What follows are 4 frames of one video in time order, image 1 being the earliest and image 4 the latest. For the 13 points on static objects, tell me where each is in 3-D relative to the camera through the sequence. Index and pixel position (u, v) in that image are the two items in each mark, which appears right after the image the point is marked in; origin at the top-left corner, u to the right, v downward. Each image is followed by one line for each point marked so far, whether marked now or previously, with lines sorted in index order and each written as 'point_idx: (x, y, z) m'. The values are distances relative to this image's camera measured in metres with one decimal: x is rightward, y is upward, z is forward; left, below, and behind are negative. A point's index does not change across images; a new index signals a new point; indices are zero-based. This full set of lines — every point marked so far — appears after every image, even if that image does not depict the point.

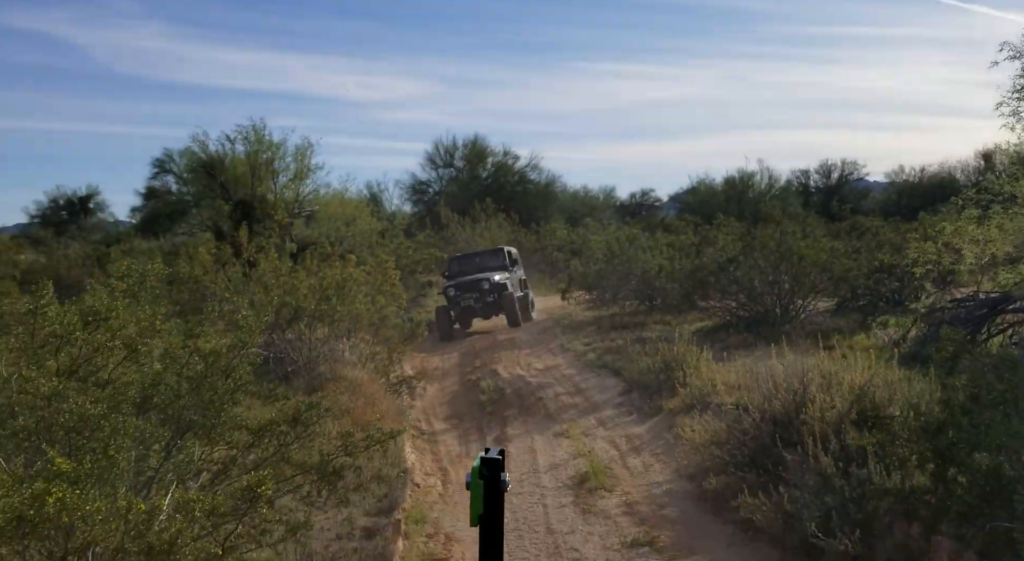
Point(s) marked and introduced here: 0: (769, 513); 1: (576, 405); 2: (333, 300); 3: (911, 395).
0: (+1.8, -1.6, +6.9) m
1: (+0.7, -1.4, +11.5) m
2: (-1.9, -0.2, +10.3) m
3: (+2.8, -0.7, +7.1) m
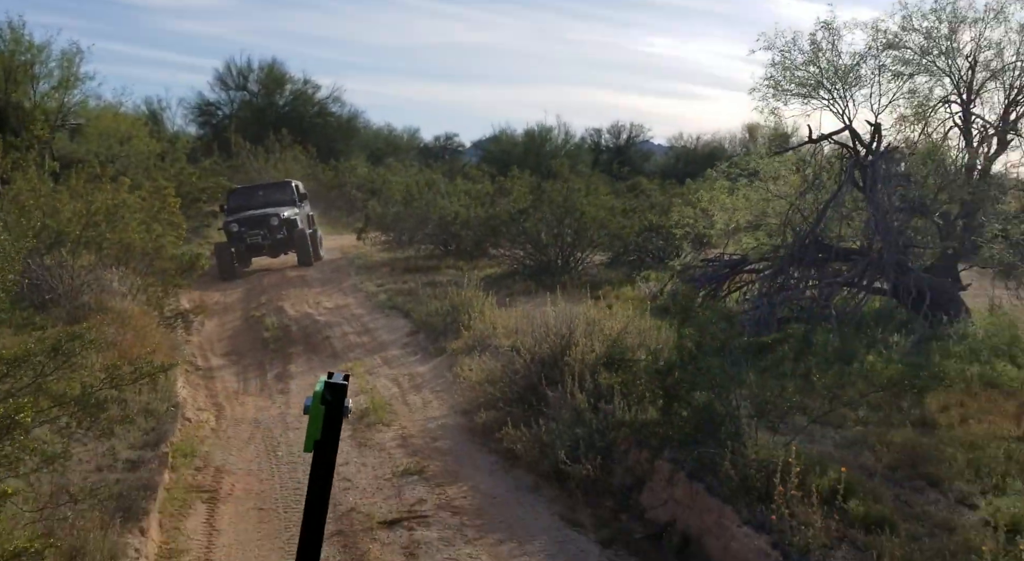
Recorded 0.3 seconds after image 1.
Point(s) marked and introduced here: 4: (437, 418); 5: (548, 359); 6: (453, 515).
0: (+0.1, -1.2, +7.5) m
1: (-1.8, -0.8, +11.8) m
2: (-4.0, +0.5, +10.1) m
3: (+1.2, -0.4, +7.9) m
4: (-0.7, -1.2, +9.0) m
5: (+0.3, -0.7, +8.6) m
6: (-0.4, -1.5, +6.6) m
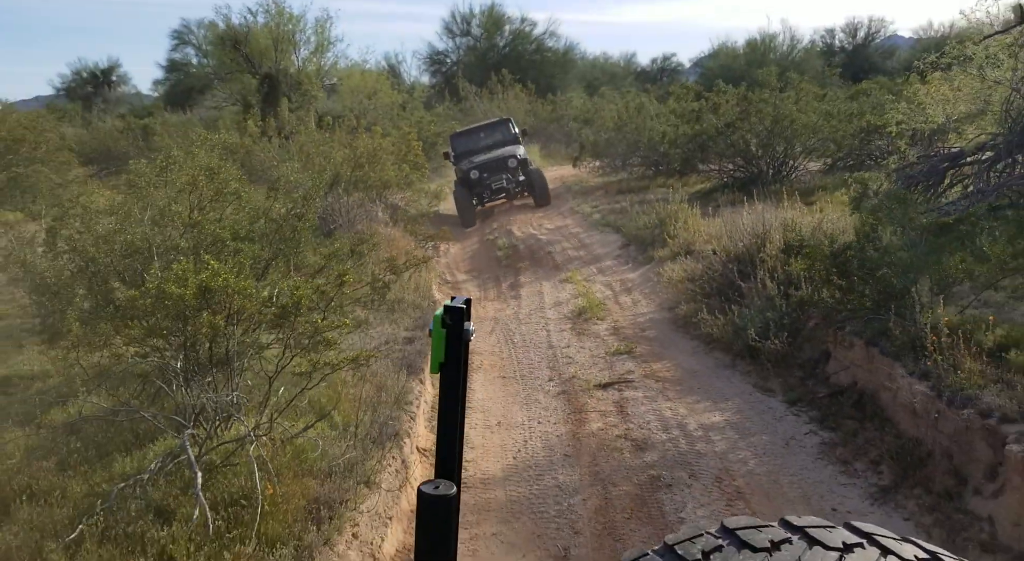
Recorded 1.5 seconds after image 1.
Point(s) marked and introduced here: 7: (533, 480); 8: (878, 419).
0: (+1.8, -0.4, +8.7) m
1: (+0.9, +0.3, +13.3) m
2: (-1.8, +1.3, +12.0) m
3: (+2.9, +0.5, +8.8) m
4: (+1.4, -0.3, +10.4) m
5: (+2.2, +0.2, +9.7) m
6: (+1.1, -0.8, +8.0) m
7: (+0.1, -1.2, +5.9) m
8: (+2.3, -0.9, +6.3) m
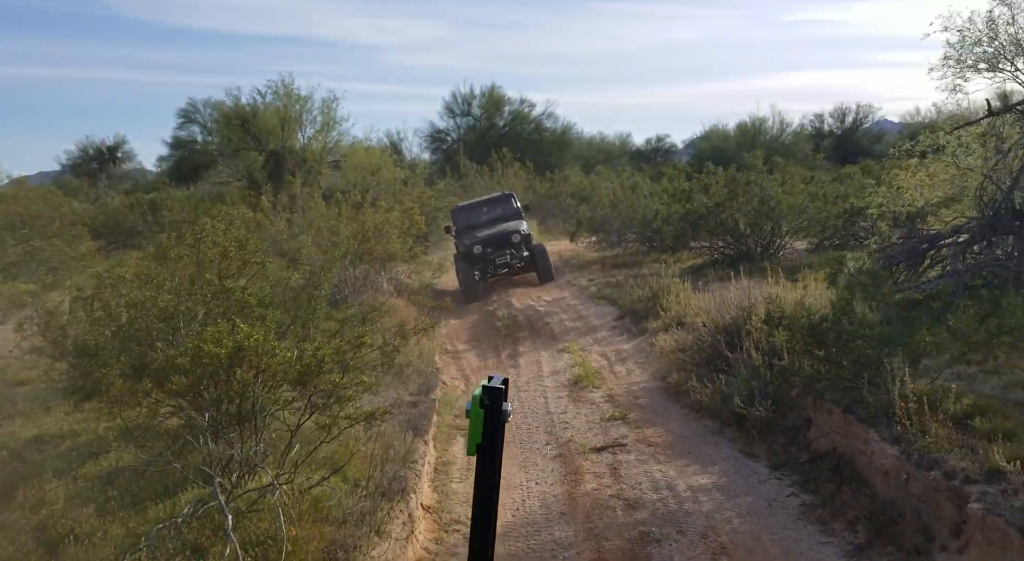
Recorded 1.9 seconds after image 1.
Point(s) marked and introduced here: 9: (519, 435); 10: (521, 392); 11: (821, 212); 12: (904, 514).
0: (+1.8, -1.0, +9.2) m
1: (+0.9, -0.7, +13.8) m
2: (-1.8, +0.5, +12.6) m
3: (+2.9, -0.2, +9.3) m
4: (+1.4, -1.1, +10.8) m
5: (+2.2, -0.5, +10.2) m
6: (+1.1, -1.4, +8.4) m
7: (+0.1, -1.6, +6.3) m
8: (+2.3, -1.4, +6.8) m
9: (0.0, -1.4, +8.8) m
10: (+0.1, -1.2, +10.7) m
11: (+4.9, +1.1, +15.7) m
12: (+2.4, -1.4, +6.1) m
